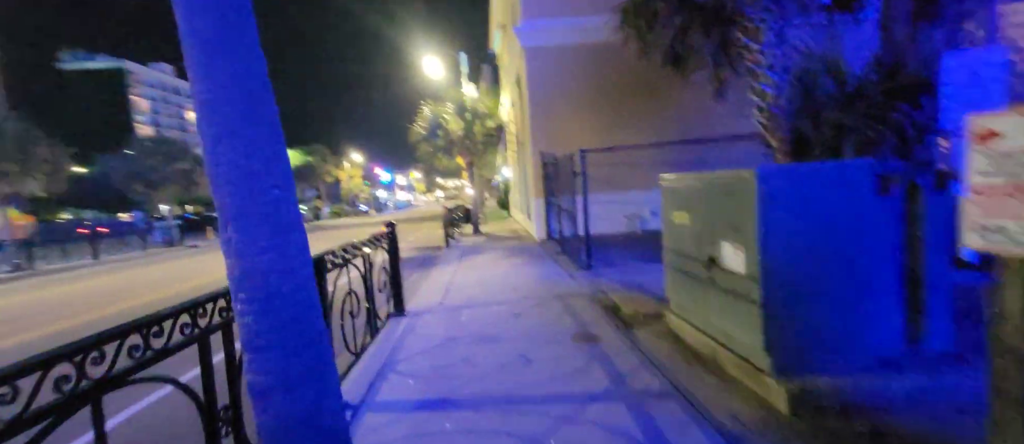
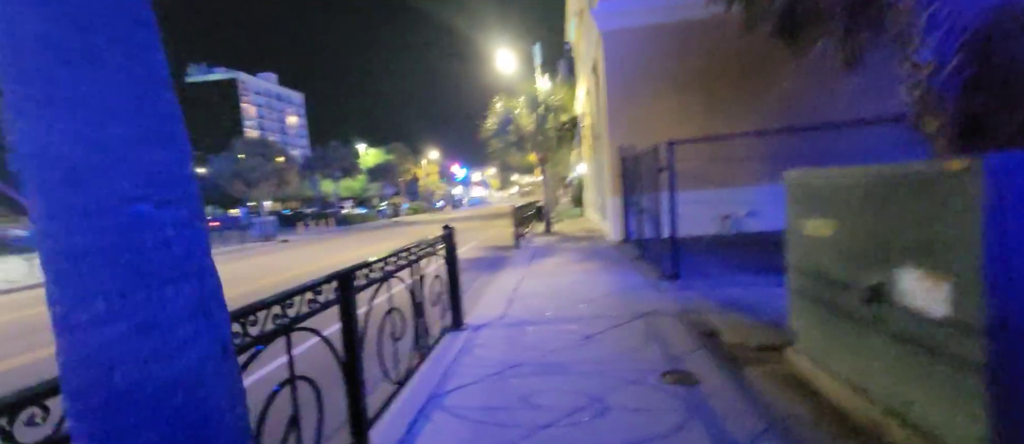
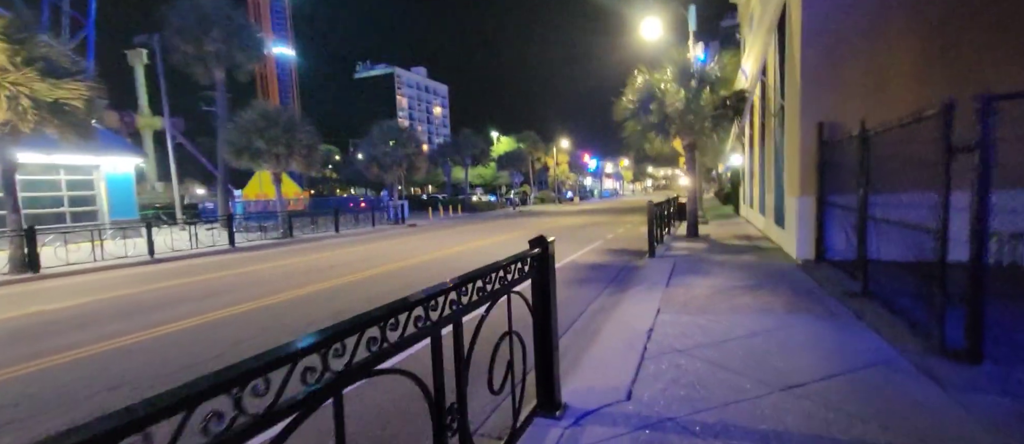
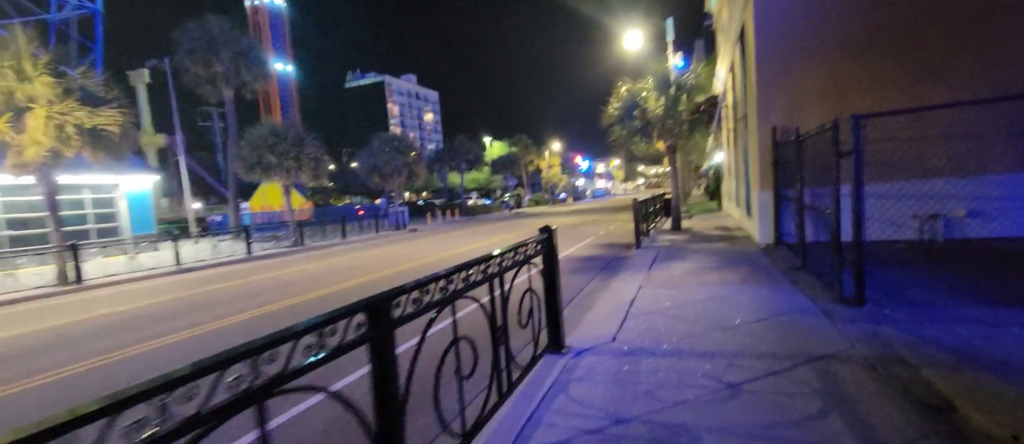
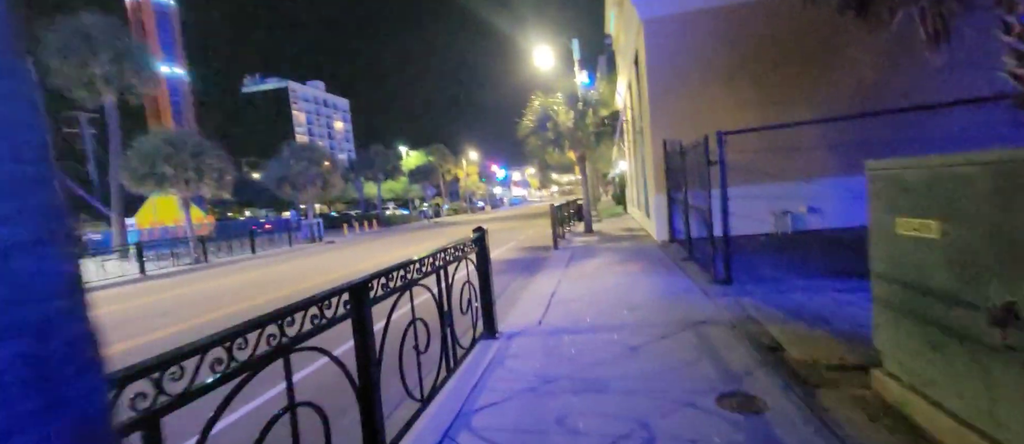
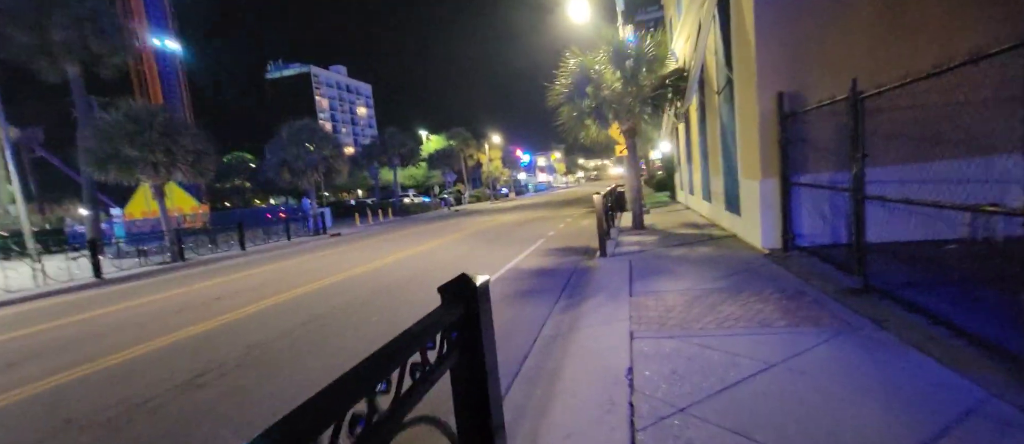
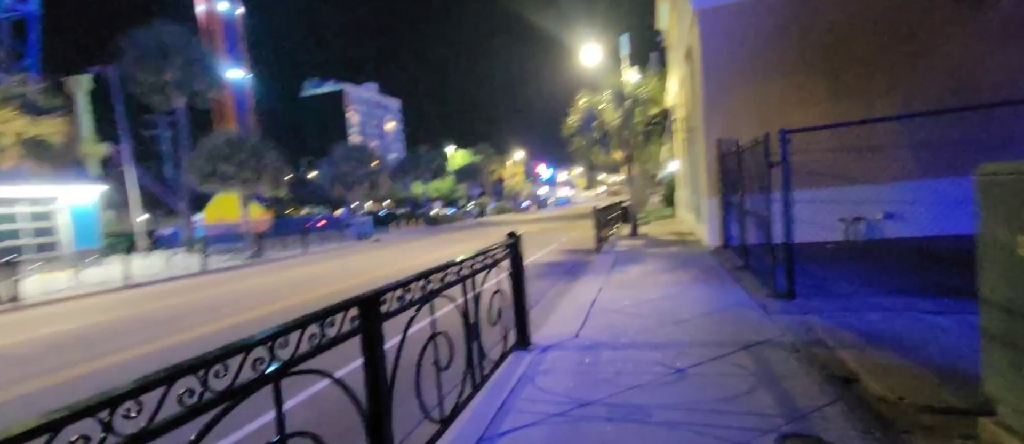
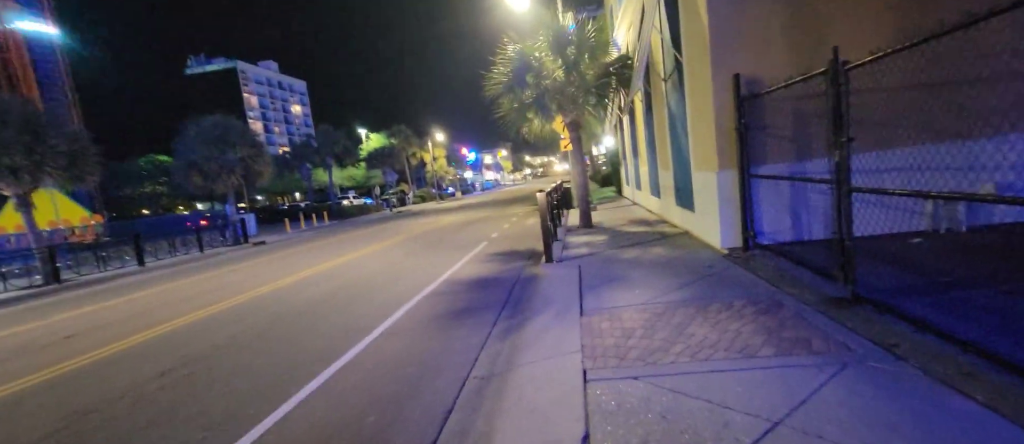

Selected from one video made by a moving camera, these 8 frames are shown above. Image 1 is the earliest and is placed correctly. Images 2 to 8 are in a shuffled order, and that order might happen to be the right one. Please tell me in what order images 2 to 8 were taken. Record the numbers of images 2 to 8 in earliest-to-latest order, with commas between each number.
2, 5, 7, 4, 3, 6, 8
